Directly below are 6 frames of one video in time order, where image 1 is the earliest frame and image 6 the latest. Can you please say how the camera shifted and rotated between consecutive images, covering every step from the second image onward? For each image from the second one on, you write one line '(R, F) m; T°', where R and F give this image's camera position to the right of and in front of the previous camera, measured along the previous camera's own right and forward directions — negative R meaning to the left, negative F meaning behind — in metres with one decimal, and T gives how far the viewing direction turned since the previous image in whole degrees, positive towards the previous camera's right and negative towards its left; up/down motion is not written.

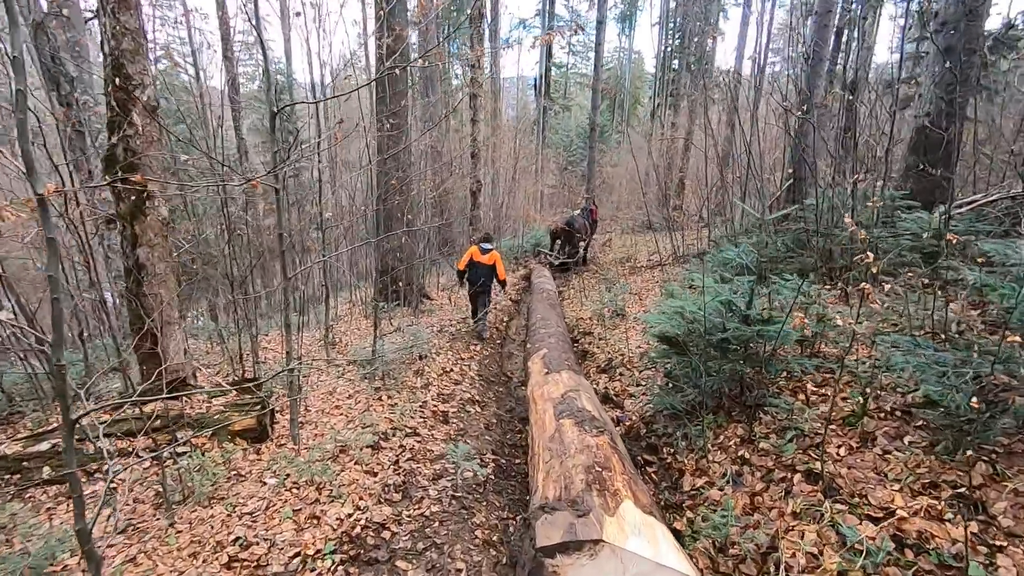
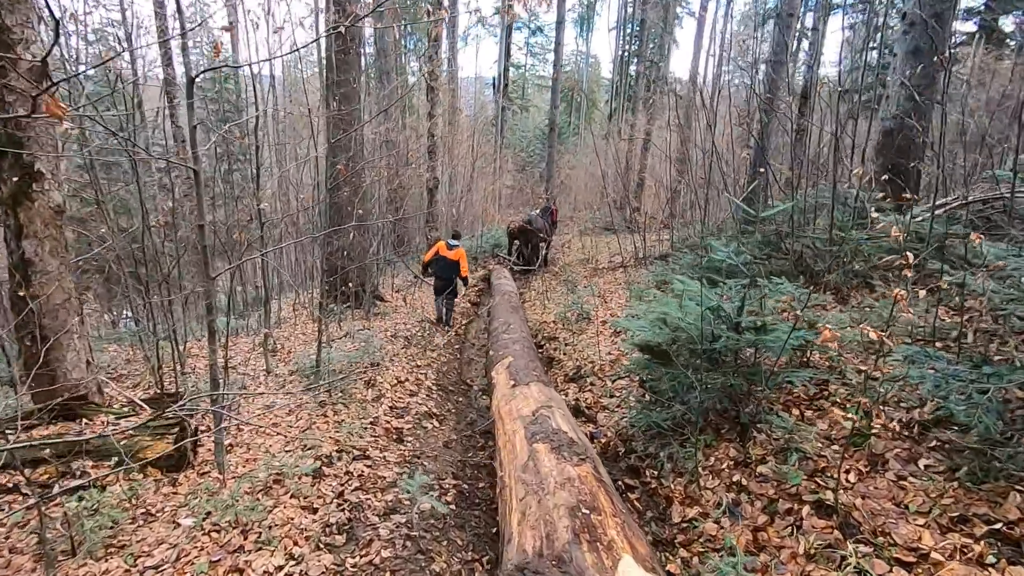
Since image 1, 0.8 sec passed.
(-0.1, +0.6) m; +5°
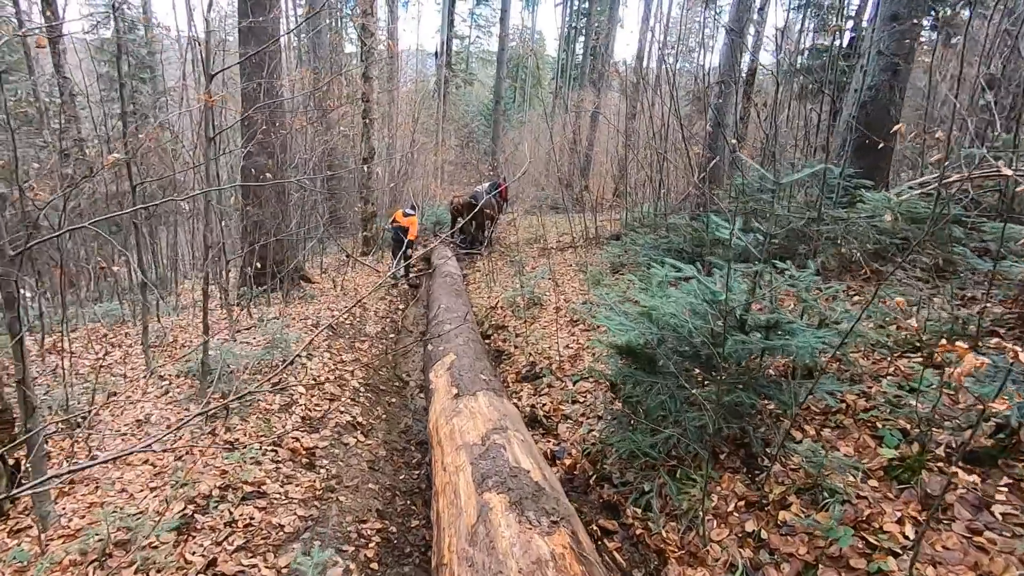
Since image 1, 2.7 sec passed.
(0.0, +1.0) m; +6°
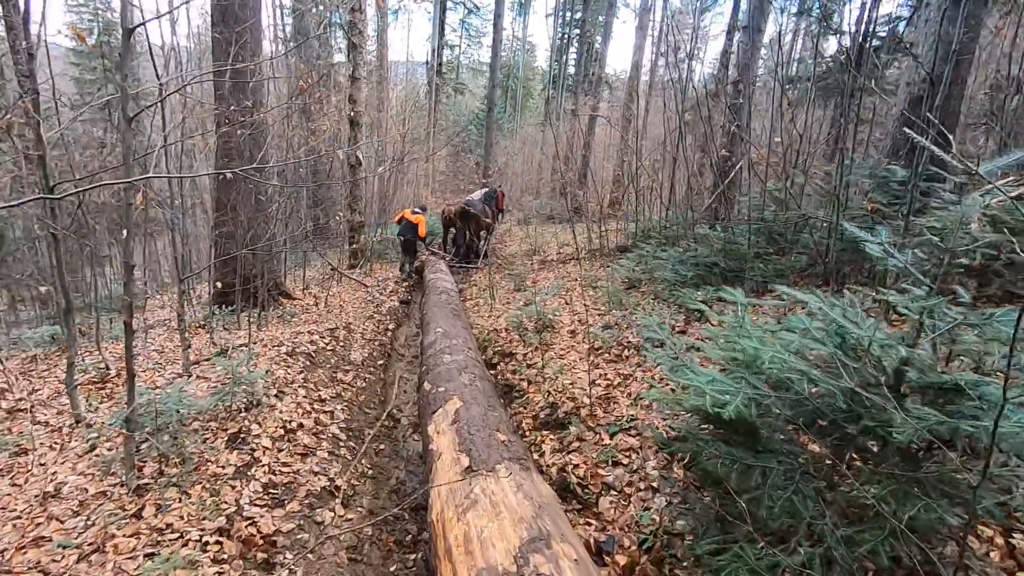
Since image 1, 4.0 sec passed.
(-0.2, +1.0) m; +1°
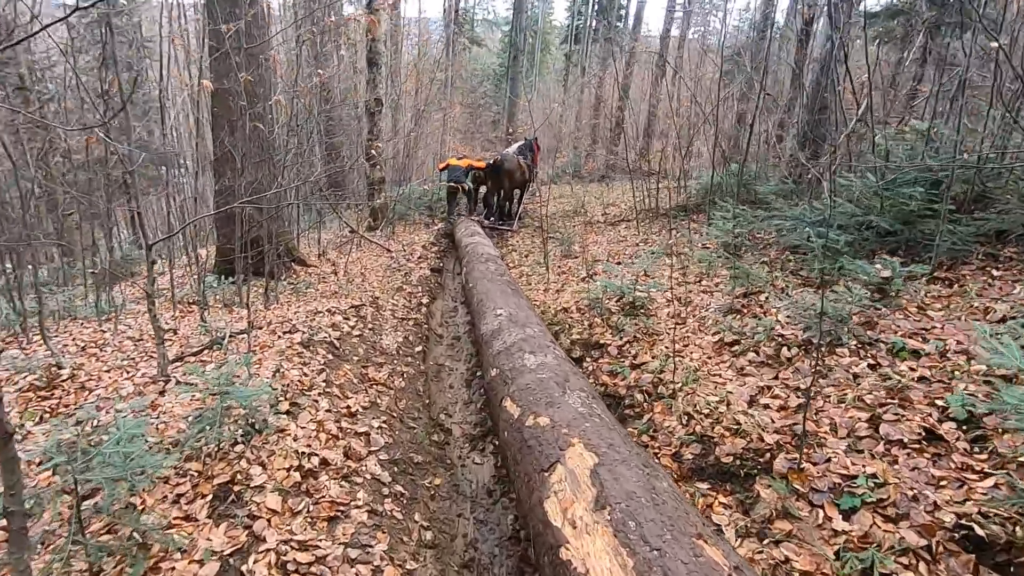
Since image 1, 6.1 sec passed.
(-0.7, +1.6) m; -1°
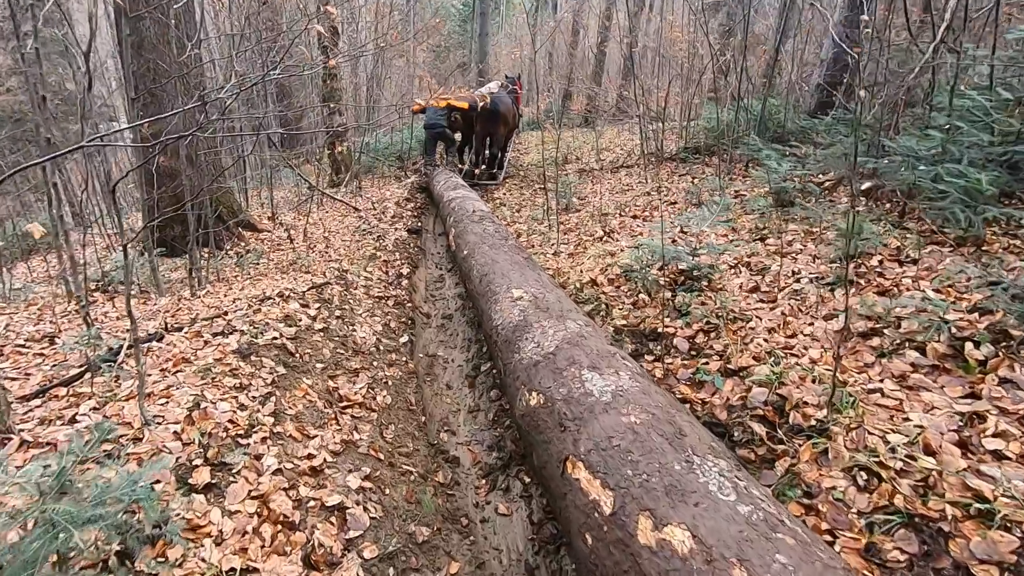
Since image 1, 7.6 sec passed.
(-0.3, +1.4) m; +3°
